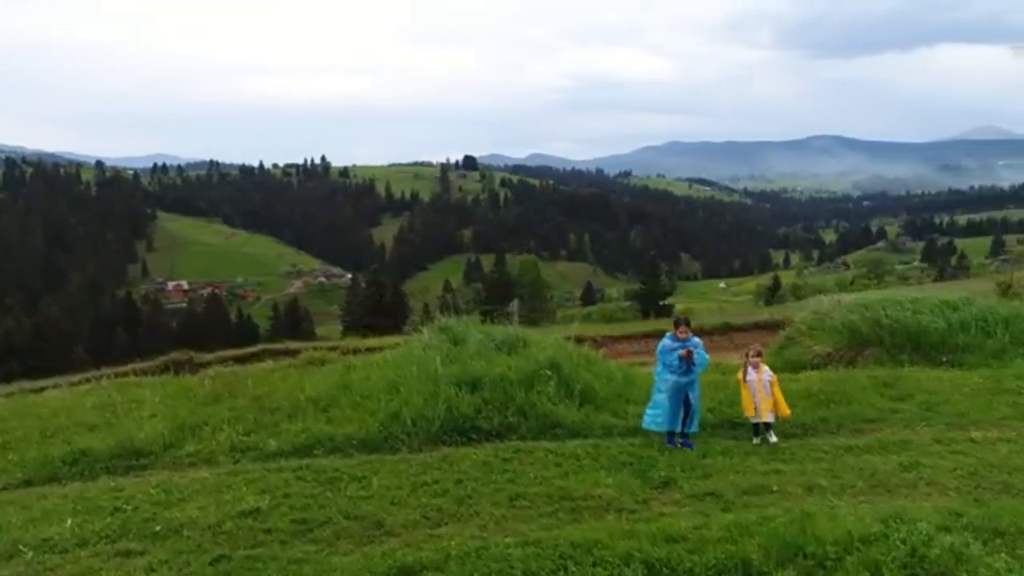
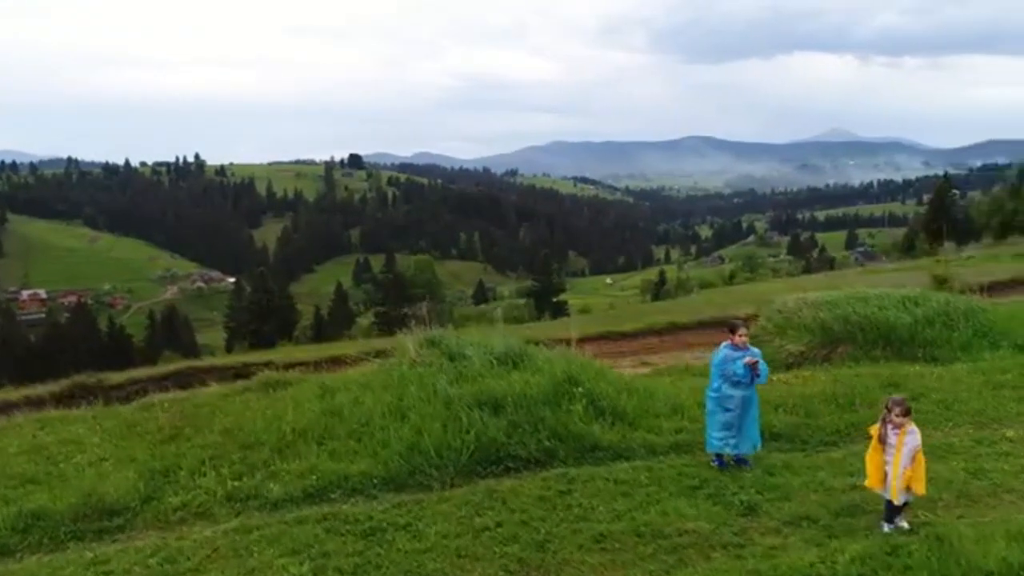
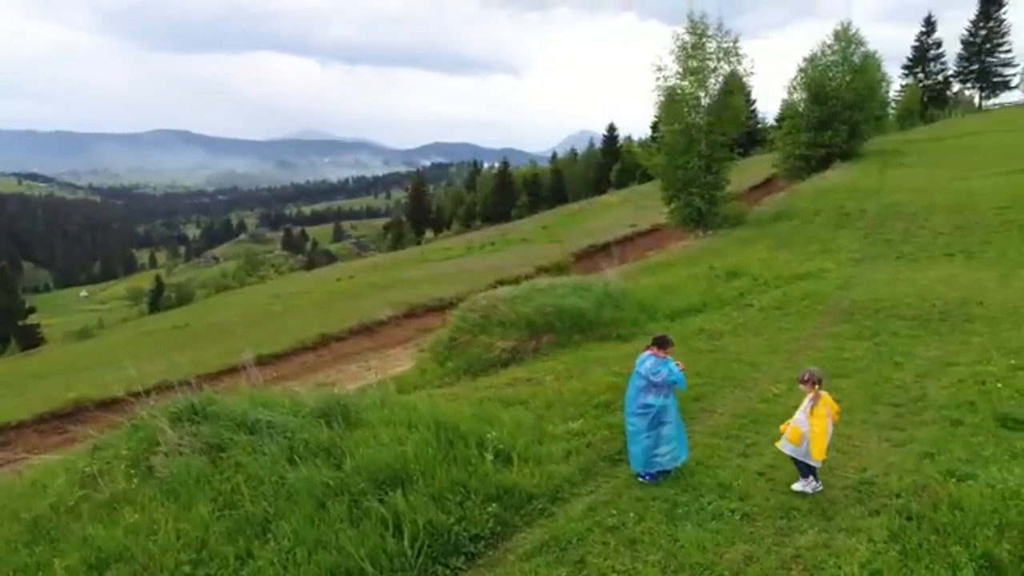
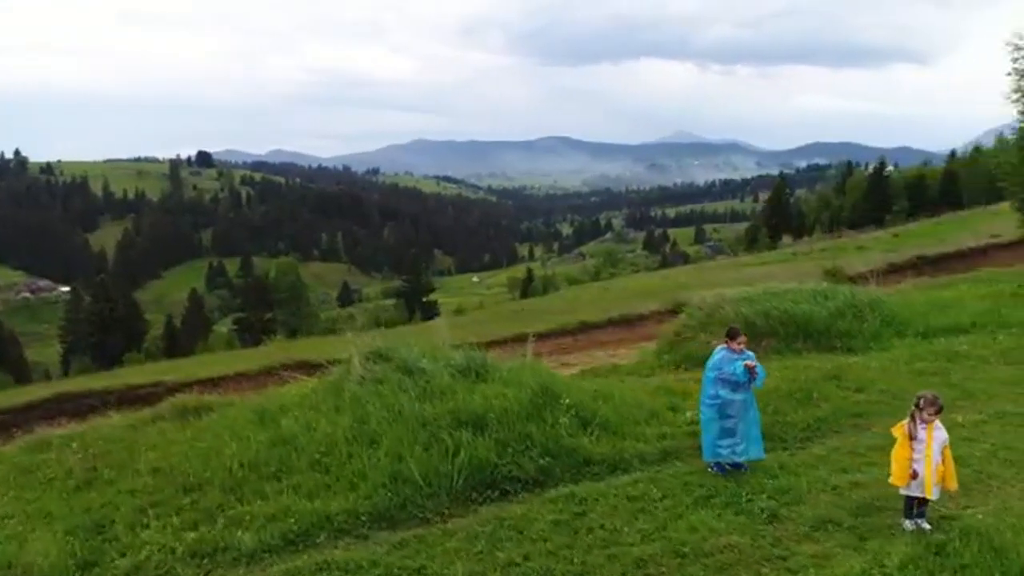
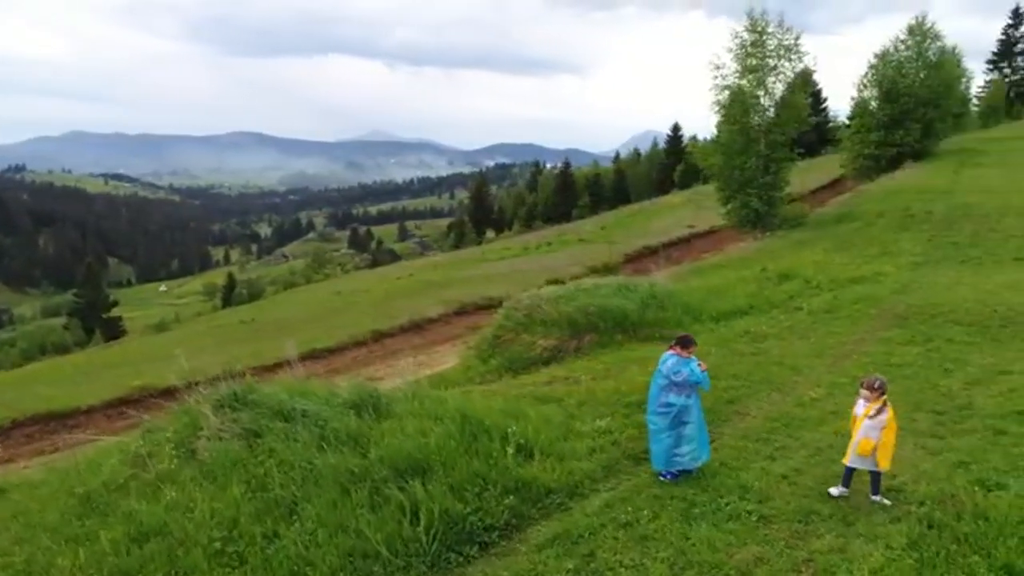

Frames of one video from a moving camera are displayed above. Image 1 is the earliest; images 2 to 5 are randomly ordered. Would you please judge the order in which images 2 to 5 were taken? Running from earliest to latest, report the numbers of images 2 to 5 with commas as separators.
2, 4, 5, 3
